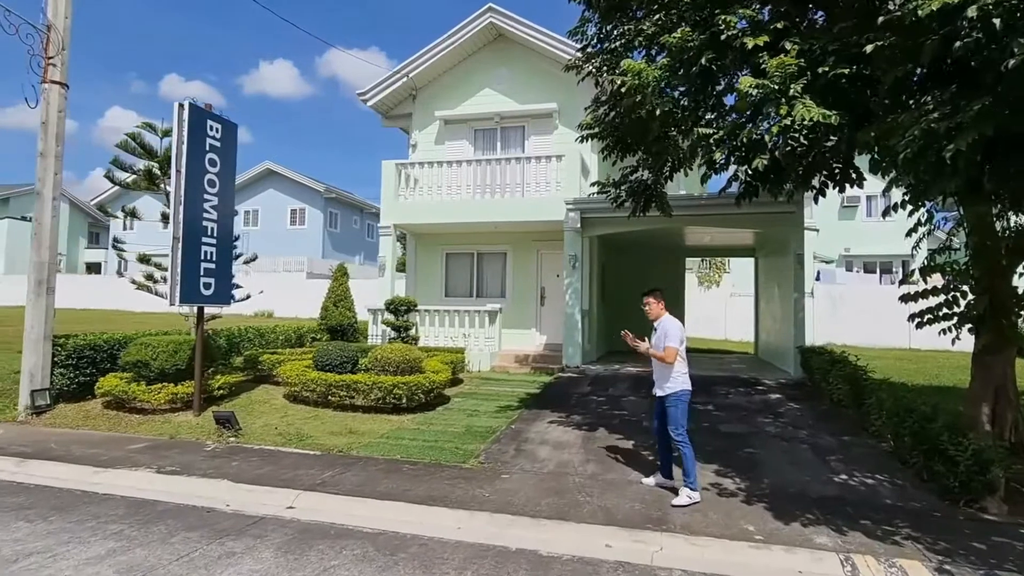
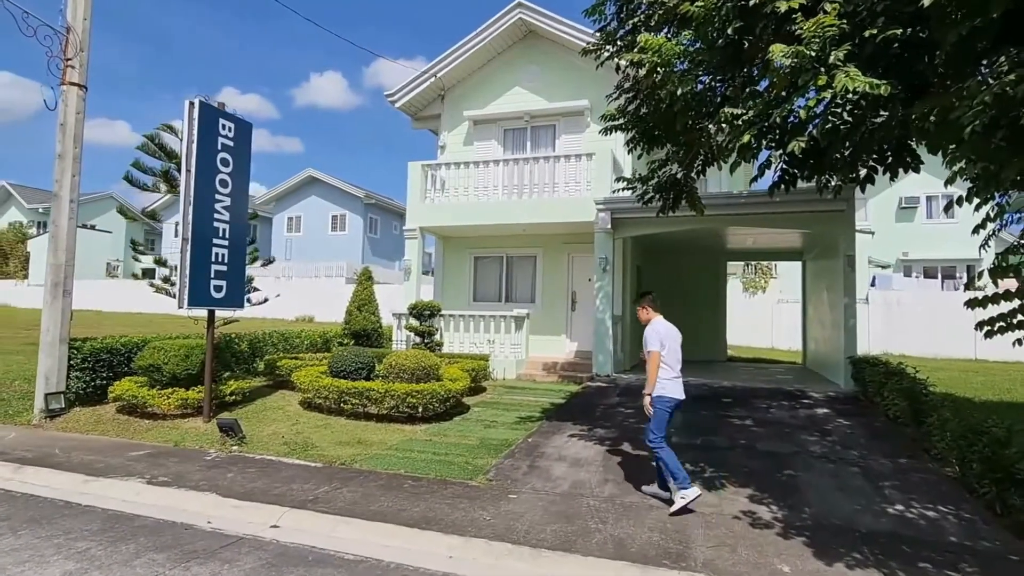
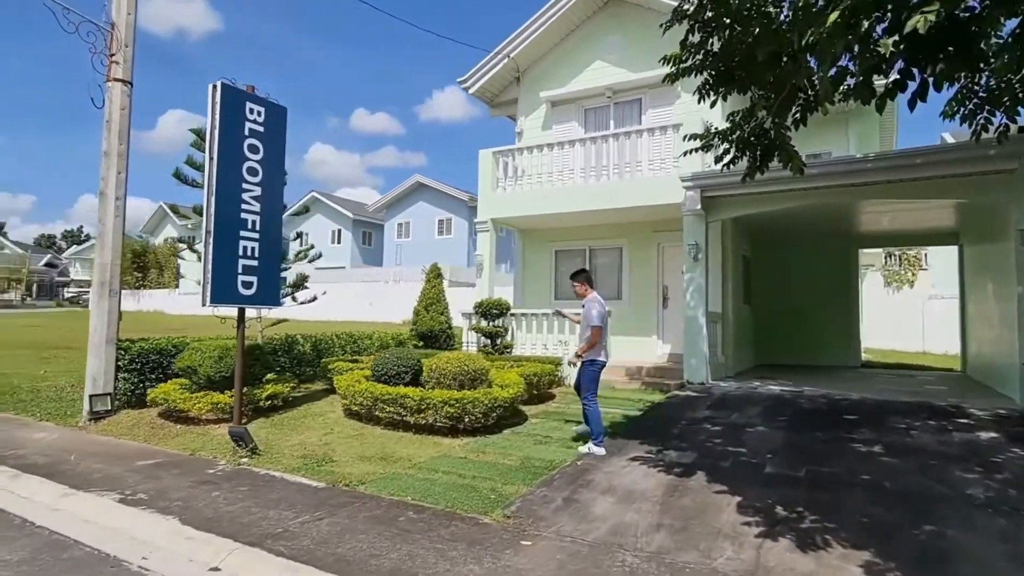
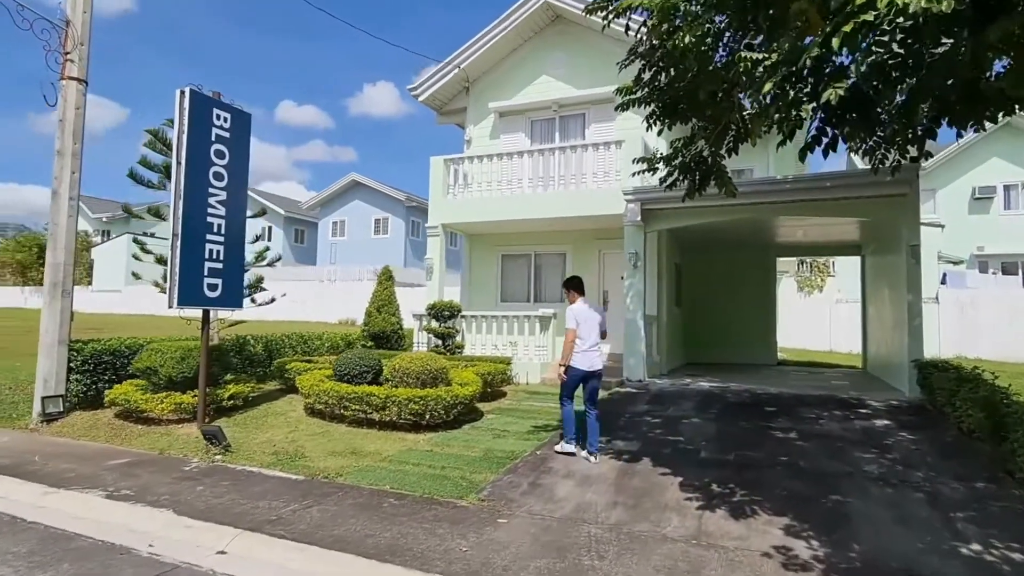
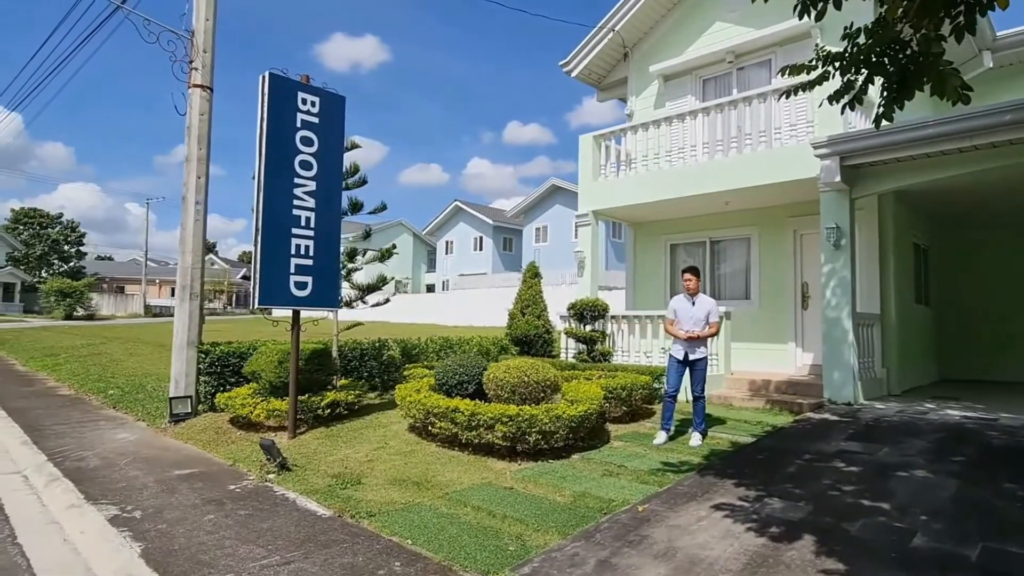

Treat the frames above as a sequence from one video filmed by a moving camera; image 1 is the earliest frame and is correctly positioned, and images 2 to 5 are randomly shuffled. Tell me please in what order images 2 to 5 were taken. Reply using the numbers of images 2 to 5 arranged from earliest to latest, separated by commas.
2, 4, 3, 5
